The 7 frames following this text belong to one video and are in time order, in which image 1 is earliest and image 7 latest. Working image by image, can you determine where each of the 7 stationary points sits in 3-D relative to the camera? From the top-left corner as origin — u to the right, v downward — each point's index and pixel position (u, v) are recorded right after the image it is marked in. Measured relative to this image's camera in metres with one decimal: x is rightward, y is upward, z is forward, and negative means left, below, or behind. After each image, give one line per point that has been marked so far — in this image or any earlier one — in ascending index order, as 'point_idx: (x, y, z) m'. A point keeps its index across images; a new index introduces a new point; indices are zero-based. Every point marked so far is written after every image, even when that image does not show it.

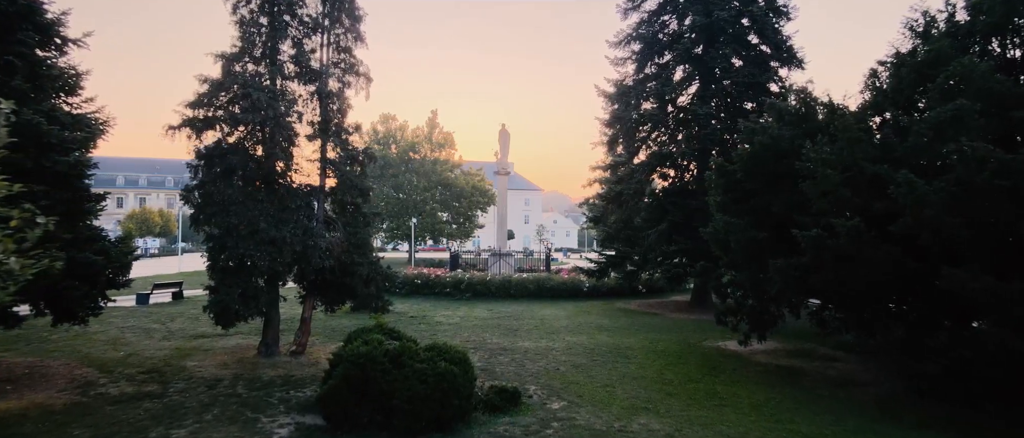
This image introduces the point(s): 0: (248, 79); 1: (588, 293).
0: (-4.0, +2.1, +8.4) m
1: (+2.2, -2.2, +16.3) m
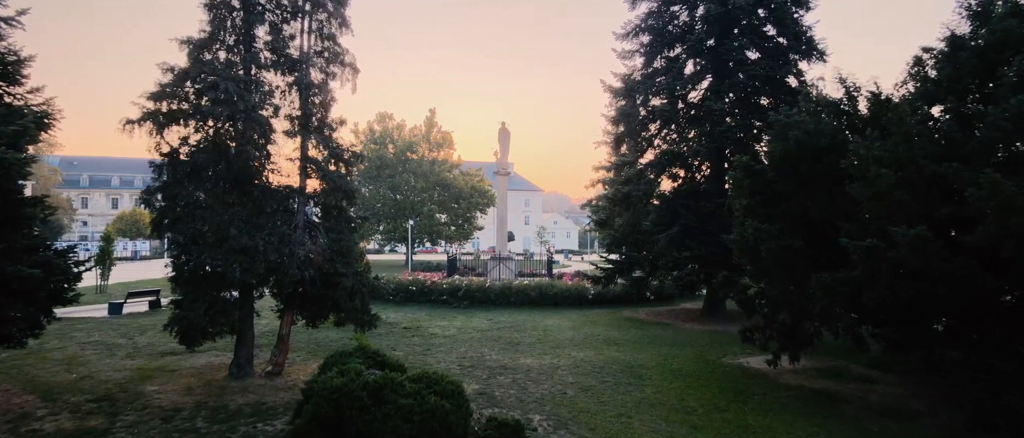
0: (-4.0, +2.0, +7.5) m
1: (+2.2, -2.2, +15.4) m
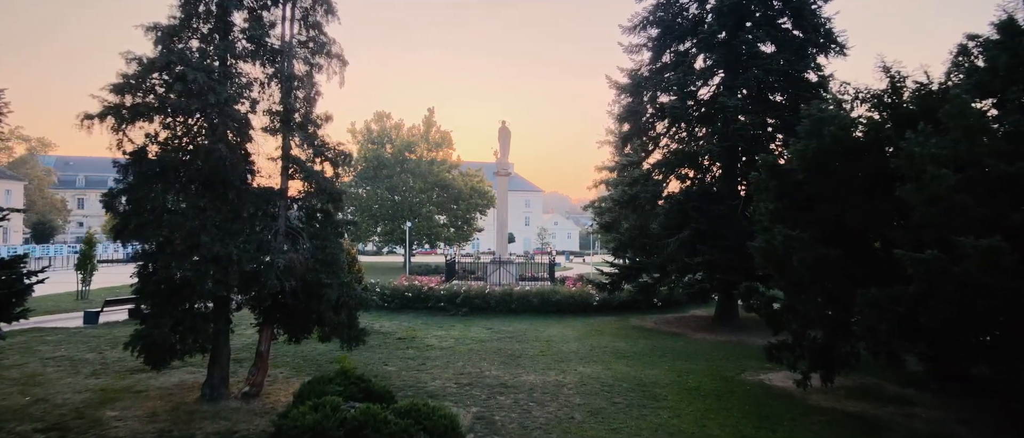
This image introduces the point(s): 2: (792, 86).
0: (-3.9, +2.0, +6.8) m
1: (+2.3, -2.3, +14.7) m
2: (+6.0, +2.8, +12.1) m
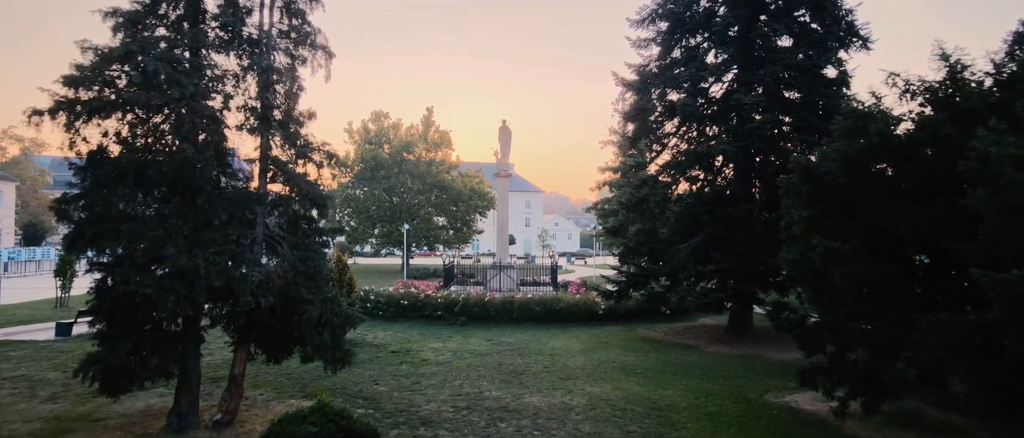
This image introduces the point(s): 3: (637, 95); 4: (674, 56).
0: (-3.9, +1.9, +6.1) m
1: (+2.3, -2.4, +14.0) m
2: (+6.1, +2.8, +11.3) m
3: (+3.0, +3.0, +13.5) m
4: (+3.8, +3.8, +13.1) m
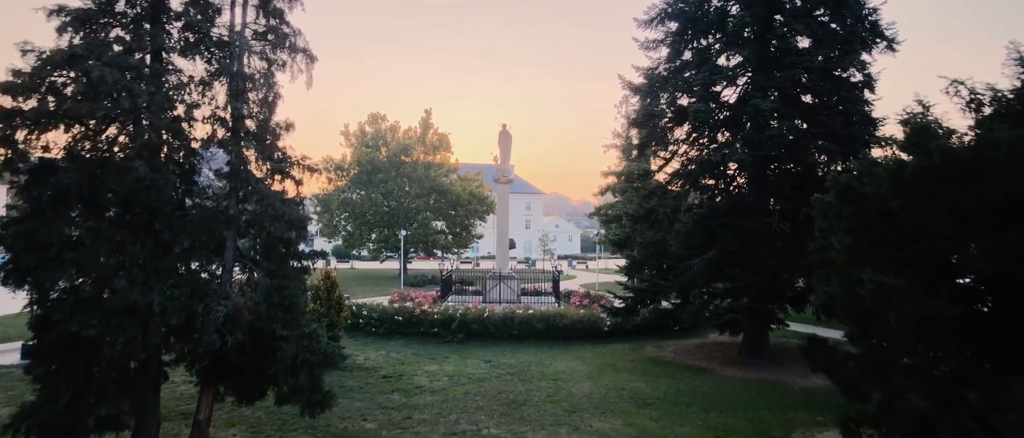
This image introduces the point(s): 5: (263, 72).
0: (-3.9, +1.6, +5.3) m
1: (+2.3, -2.7, +13.2) m
2: (+6.1, +2.5, +10.6) m
3: (+3.0, +2.7, +12.7) m
4: (+3.8, +3.5, +12.3) m
5: (-2.9, +1.7, +6.6) m
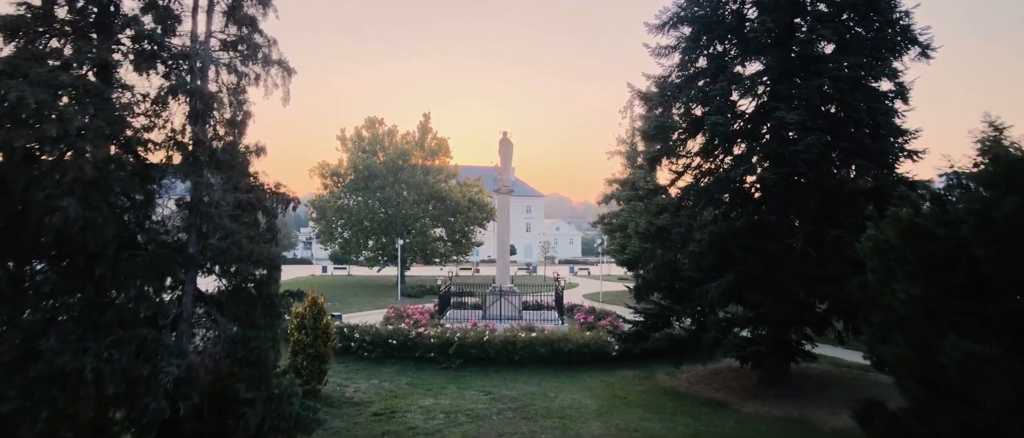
0: (-3.9, +1.2, +4.5) m
1: (+2.3, -3.0, +12.4) m
2: (+6.1, +2.1, +9.8) m
3: (+3.0, +2.3, +11.9) m
4: (+3.8, +3.2, +11.5) m
5: (-2.9, +1.4, +5.8) m
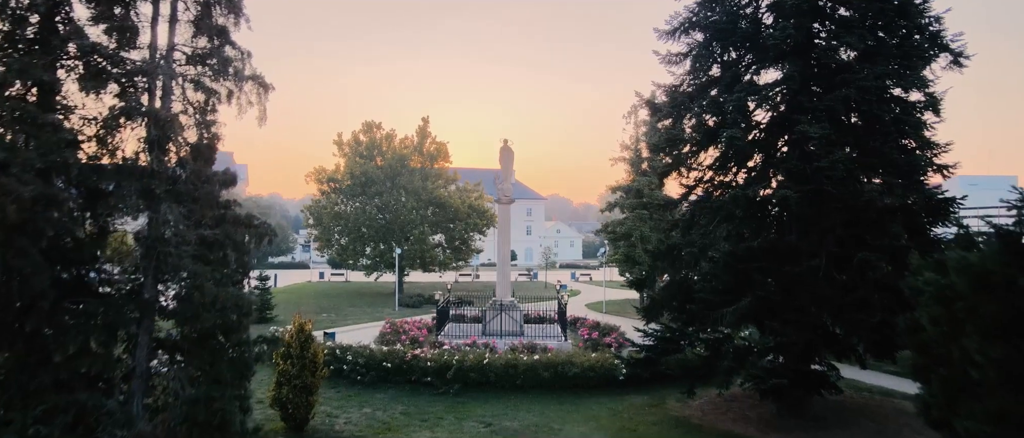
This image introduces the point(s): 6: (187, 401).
0: (-3.9, +0.9, +3.8) m
1: (+2.4, -3.4, +11.7) m
2: (+6.1, +1.8, +9.1) m
3: (+3.1, +2.0, +11.2) m
4: (+3.8, +2.8, +10.8) m
5: (-2.9, +1.0, +5.1) m
6: (-2.5, -1.4, +4.5) m
